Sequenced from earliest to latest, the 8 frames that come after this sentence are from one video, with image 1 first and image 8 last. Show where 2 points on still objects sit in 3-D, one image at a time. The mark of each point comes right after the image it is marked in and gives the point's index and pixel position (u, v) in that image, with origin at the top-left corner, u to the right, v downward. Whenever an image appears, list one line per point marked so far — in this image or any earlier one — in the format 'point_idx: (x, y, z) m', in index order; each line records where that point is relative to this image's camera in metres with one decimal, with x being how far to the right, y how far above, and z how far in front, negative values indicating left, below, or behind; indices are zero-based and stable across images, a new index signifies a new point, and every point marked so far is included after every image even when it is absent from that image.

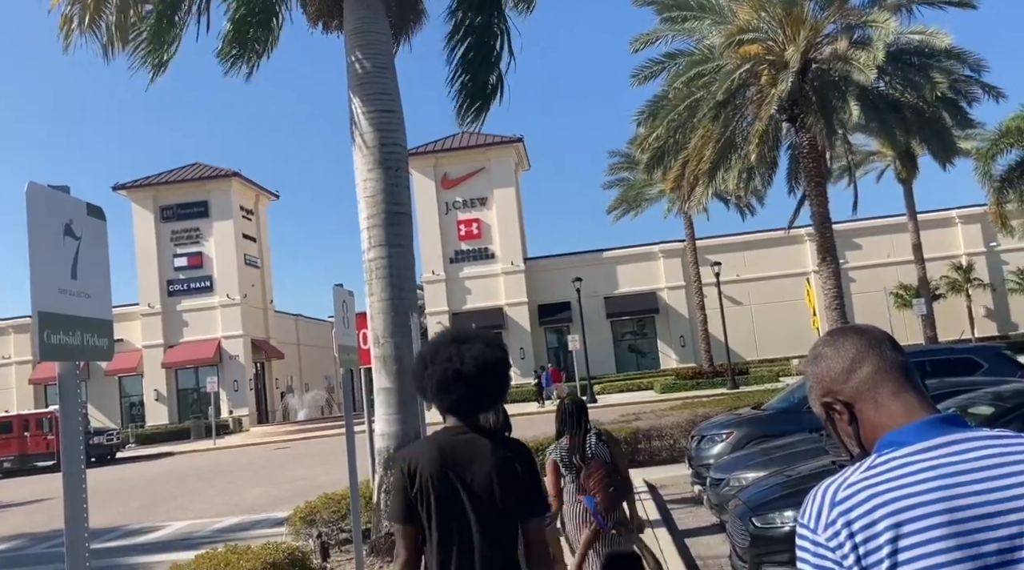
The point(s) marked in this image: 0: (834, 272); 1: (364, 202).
0: (+6.7, +0.3, +18.8) m
1: (-1.6, +0.9, +9.7) m
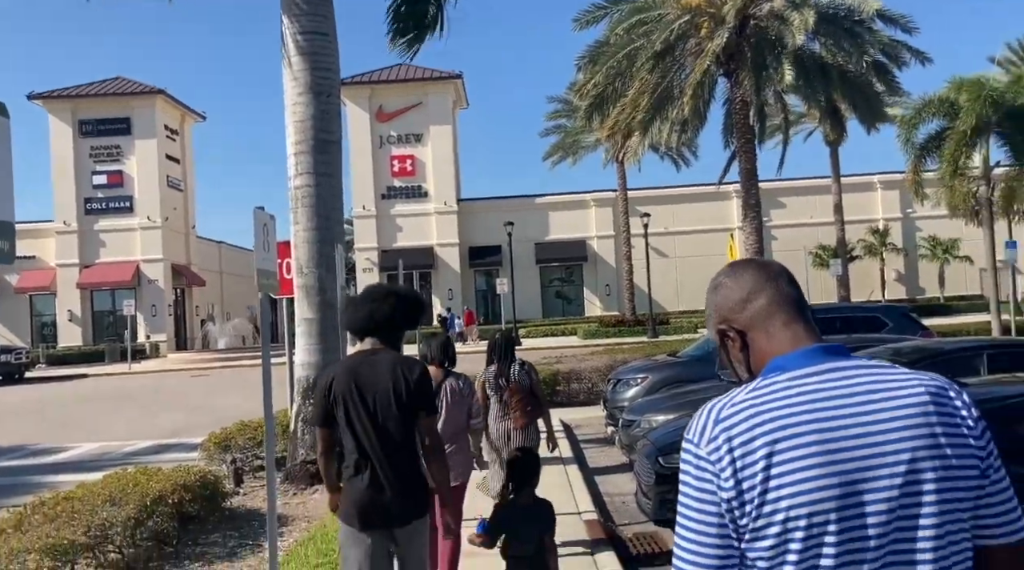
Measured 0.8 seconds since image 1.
0: (+5.2, +1.2, +19.3) m
1: (-2.3, +1.7, +9.5) m
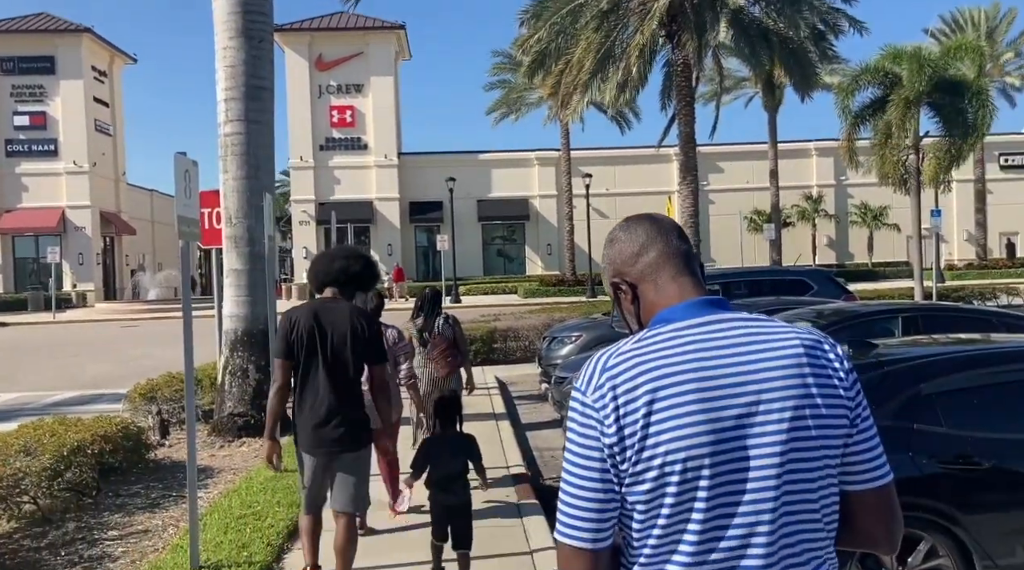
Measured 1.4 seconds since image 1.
0: (+3.9, +2.0, +19.5) m
1: (-2.9, +2.2, +9.2) m
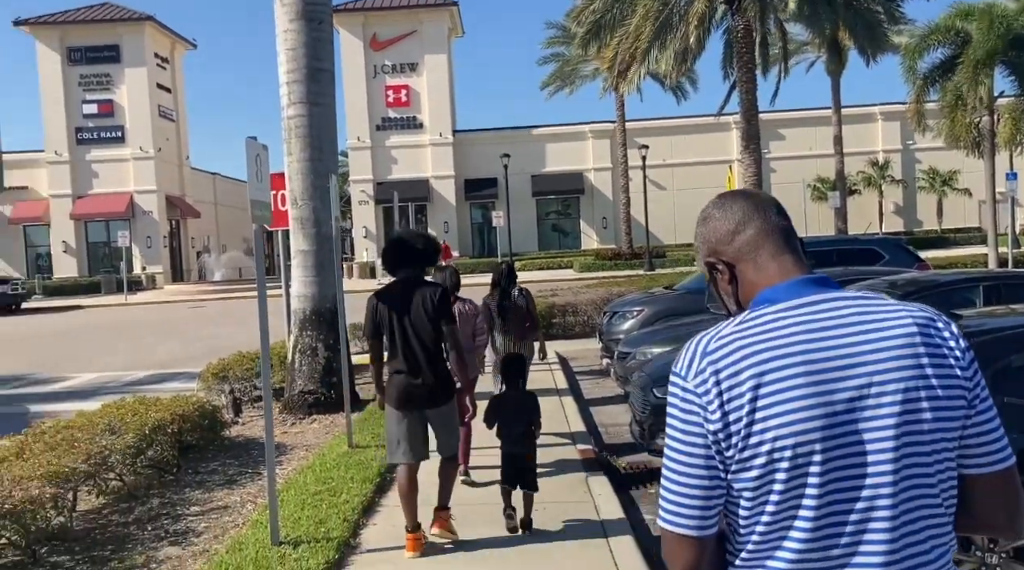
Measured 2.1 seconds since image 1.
0: (+5.1, +2.6, +19.1) m
1: (-2.3, +2.4, +9.3) m
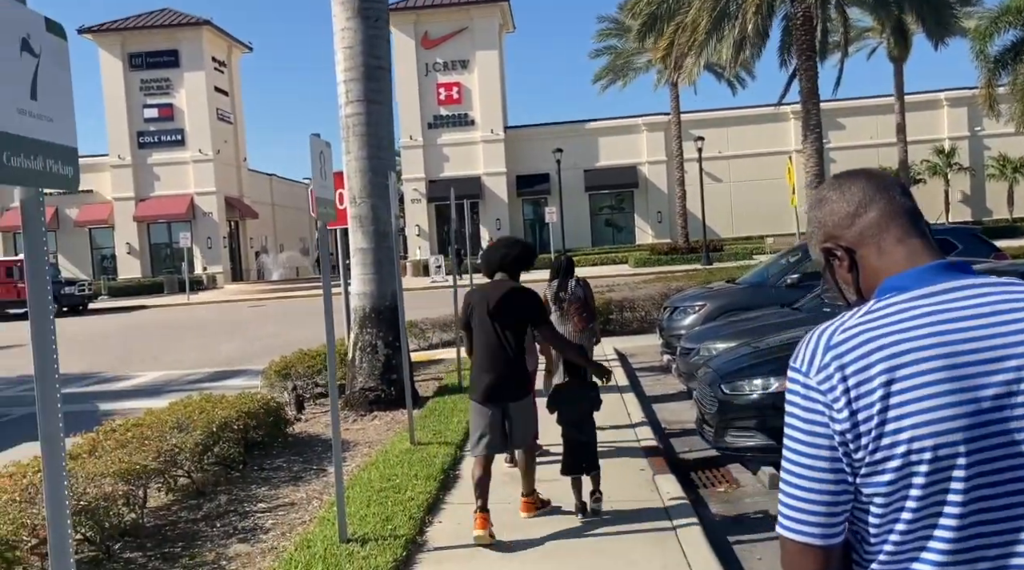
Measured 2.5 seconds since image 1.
0: (+6.3, +2.8, +18.7) m
1: (-1.8, +2.4, +9.4) m
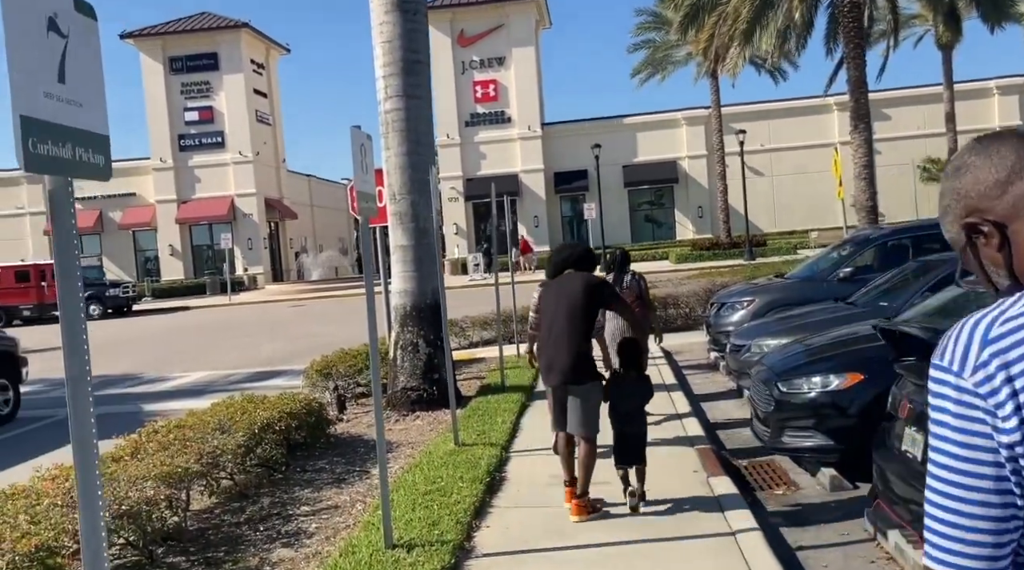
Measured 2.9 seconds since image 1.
0: (+7.0, +2.9, +18.2) m
1: (-1.3, +2.4, +9.2) m
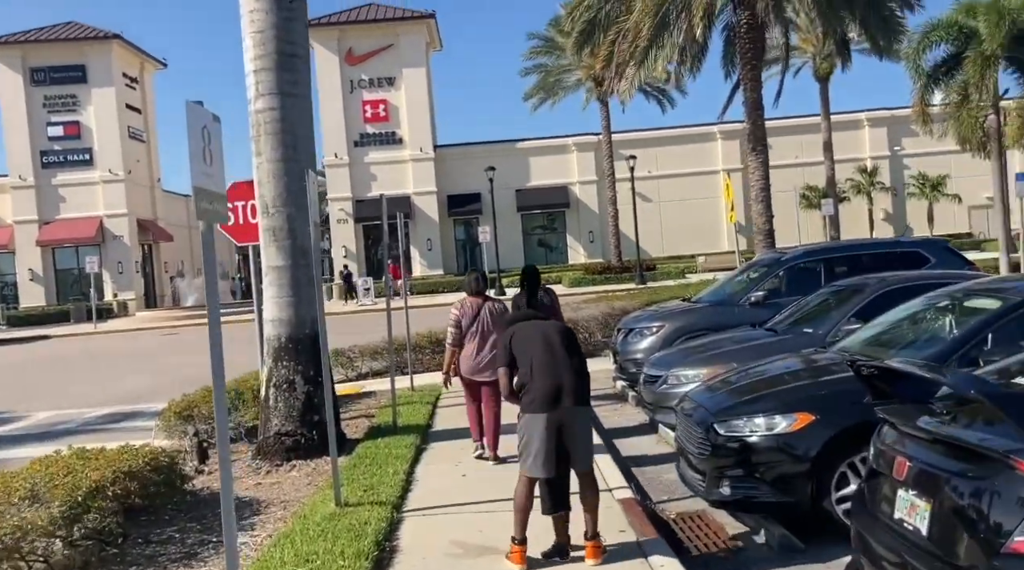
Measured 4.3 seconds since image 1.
0: (+4.9, +2.4, +17.9) m
1: (-2.3, +2.2, +8.0) m
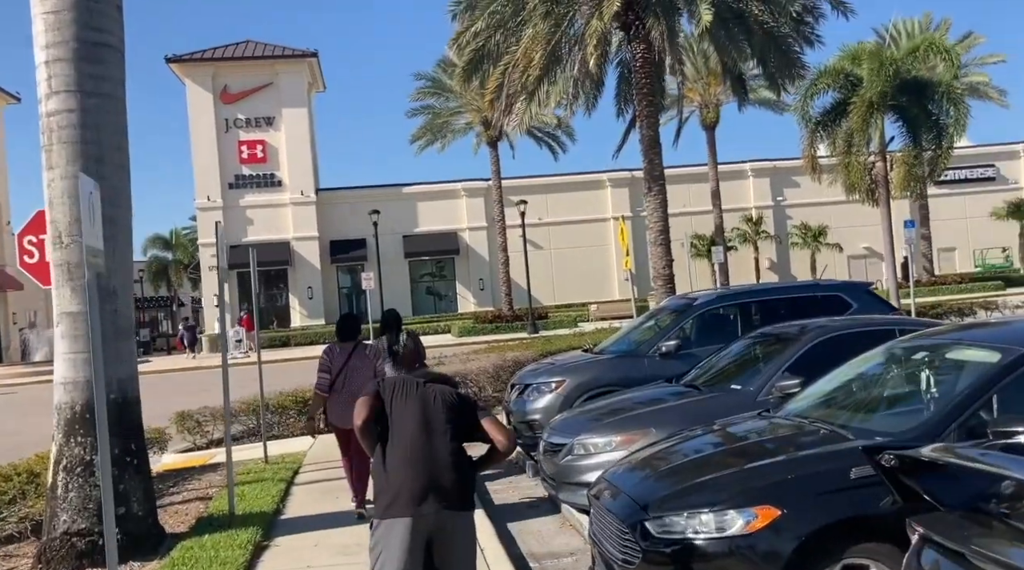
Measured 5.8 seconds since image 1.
0: (+2.8, +1.5, +17.0) m
1: (-3.2, +1.8, +6.2) m
